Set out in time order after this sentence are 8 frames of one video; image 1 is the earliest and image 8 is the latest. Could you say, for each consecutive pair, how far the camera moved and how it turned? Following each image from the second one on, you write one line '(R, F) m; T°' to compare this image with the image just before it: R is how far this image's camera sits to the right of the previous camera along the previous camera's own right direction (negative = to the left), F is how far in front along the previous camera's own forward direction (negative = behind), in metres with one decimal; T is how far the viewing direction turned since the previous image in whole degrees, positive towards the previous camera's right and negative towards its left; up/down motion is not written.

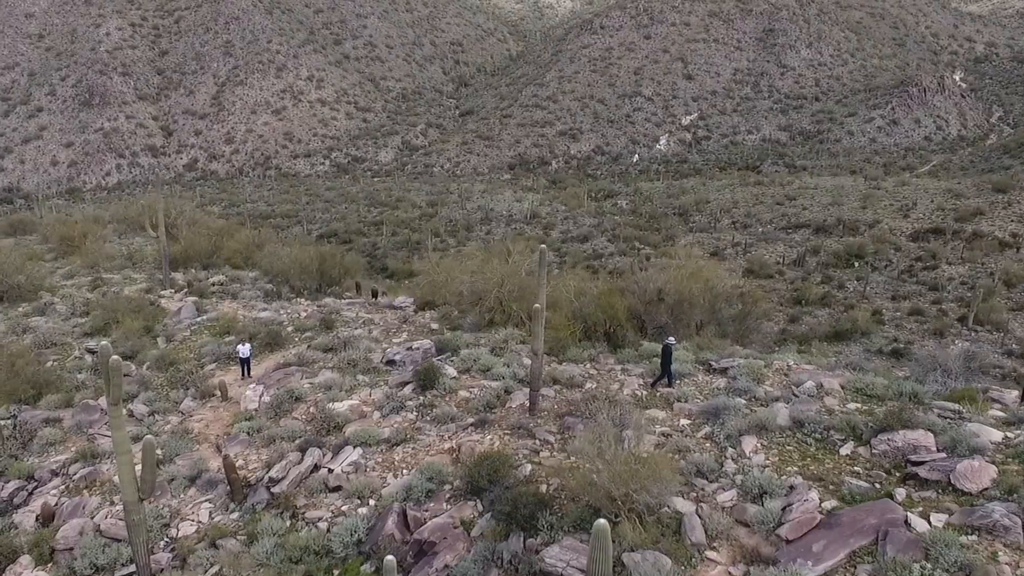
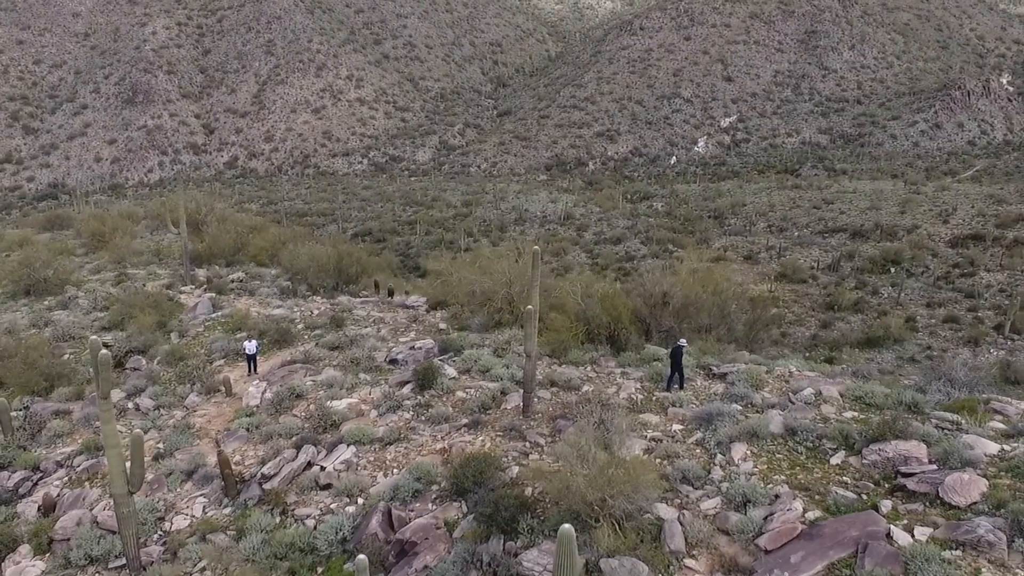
(+0.3, 0.0) m; -2°
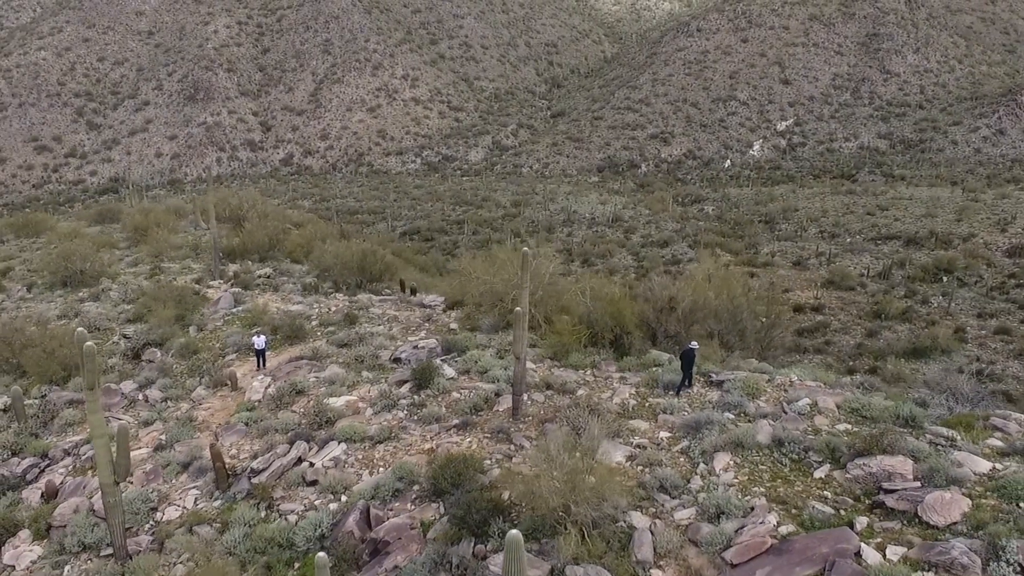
(+0.4, +0.1) m; -3°
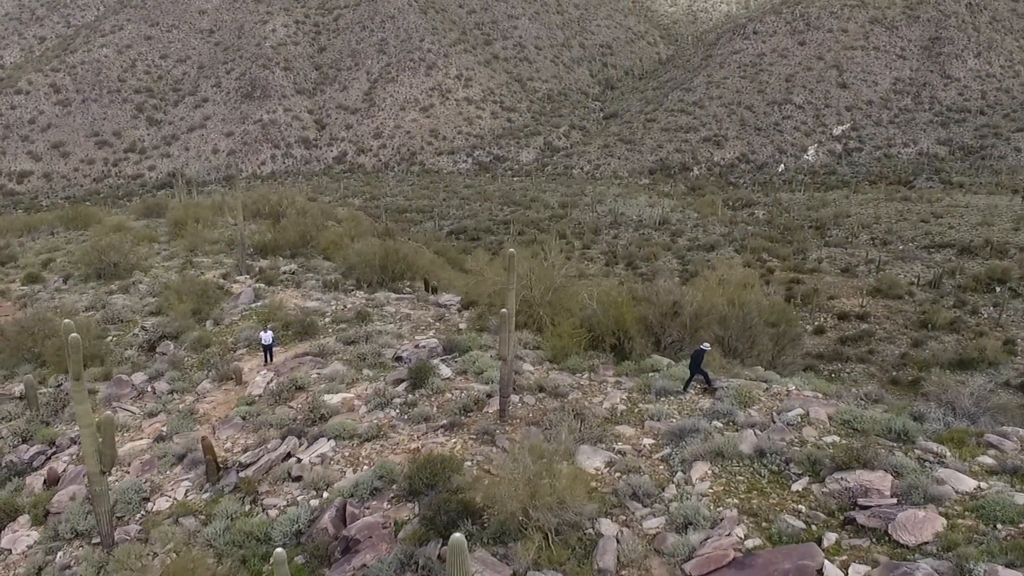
(+0.4, +0.1) m; -3°
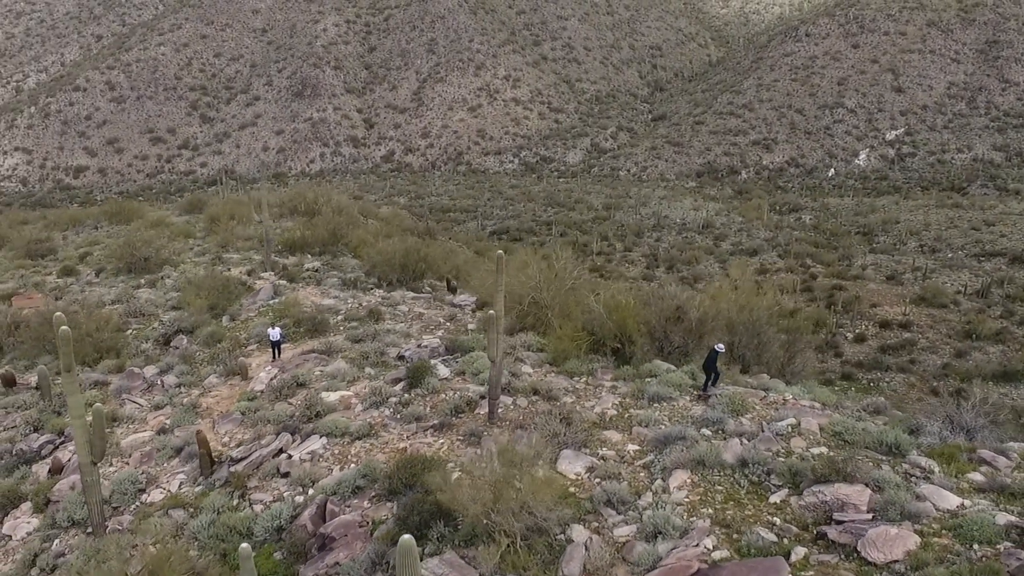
(+0.4, 0.0) m; -3°
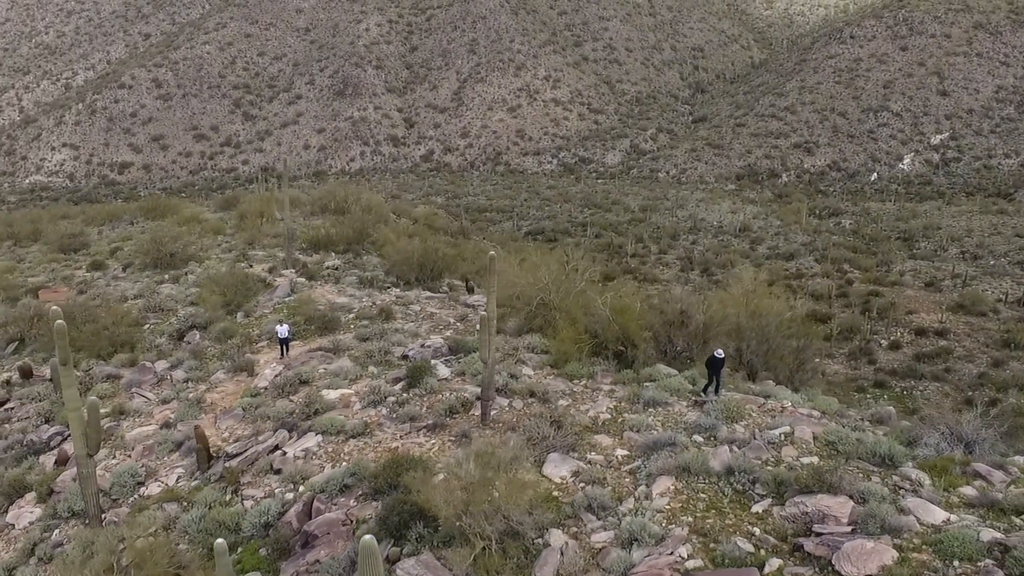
(+0.3, 0.0) m; -2°
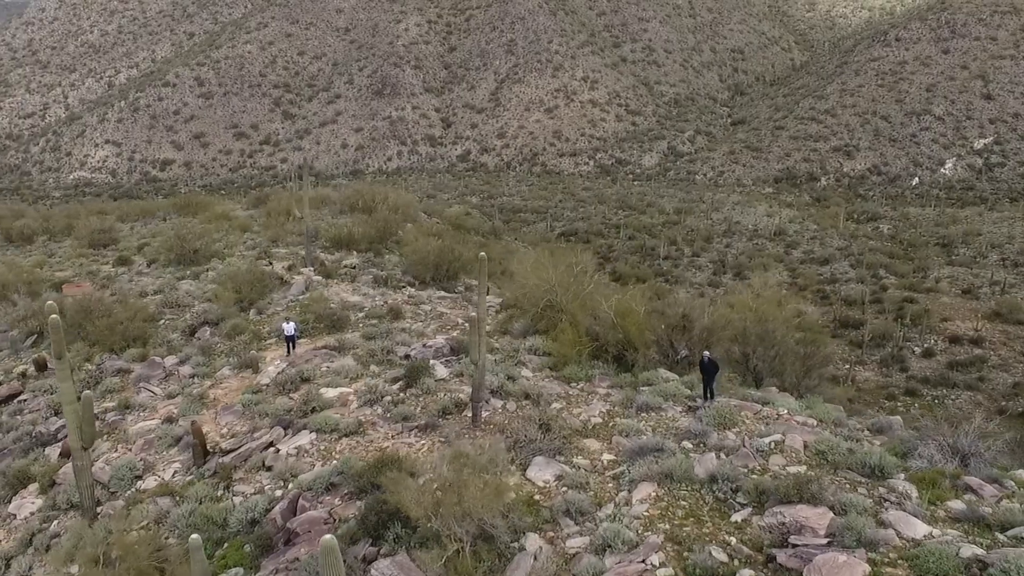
(+0.3, 0.0) m; -2°
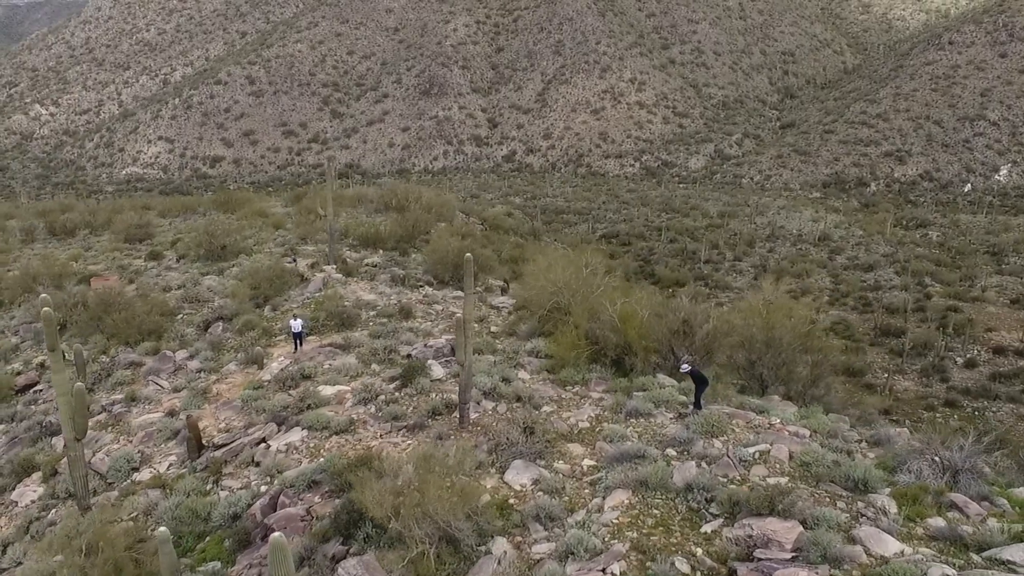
(+0.4, 0.0) m; -3°
